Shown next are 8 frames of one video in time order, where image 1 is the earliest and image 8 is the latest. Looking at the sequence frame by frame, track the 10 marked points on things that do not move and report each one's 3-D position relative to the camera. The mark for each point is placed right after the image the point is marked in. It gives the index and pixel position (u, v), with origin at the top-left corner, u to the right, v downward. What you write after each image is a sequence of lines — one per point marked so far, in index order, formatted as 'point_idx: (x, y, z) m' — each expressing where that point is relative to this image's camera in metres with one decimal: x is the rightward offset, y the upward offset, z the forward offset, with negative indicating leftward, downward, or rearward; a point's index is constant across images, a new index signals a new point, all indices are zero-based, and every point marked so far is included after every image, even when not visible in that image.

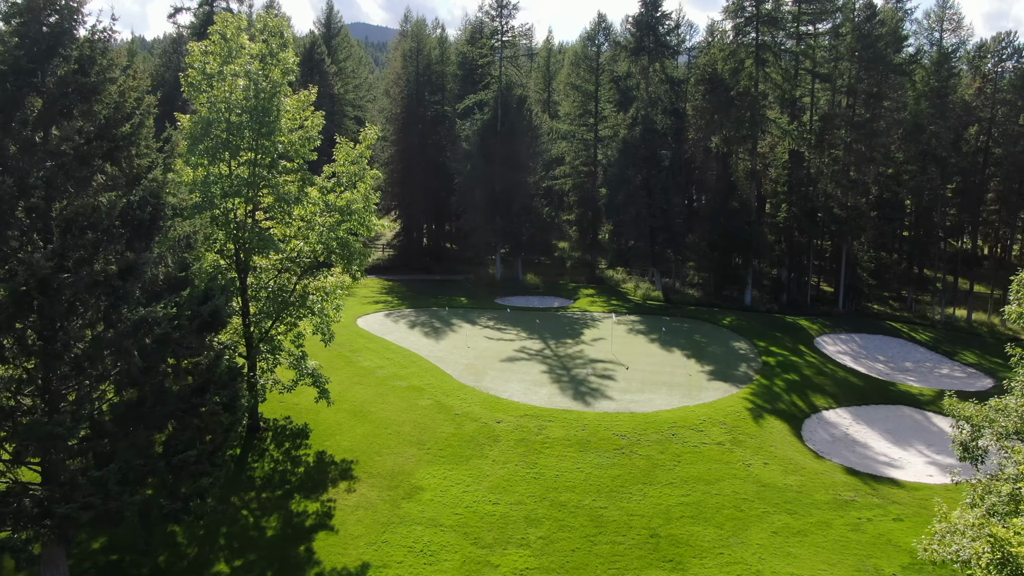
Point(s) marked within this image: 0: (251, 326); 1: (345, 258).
0: (-4.8, -0.7, +16.7) m
1: (-3.1, +0.6, +17.0) m
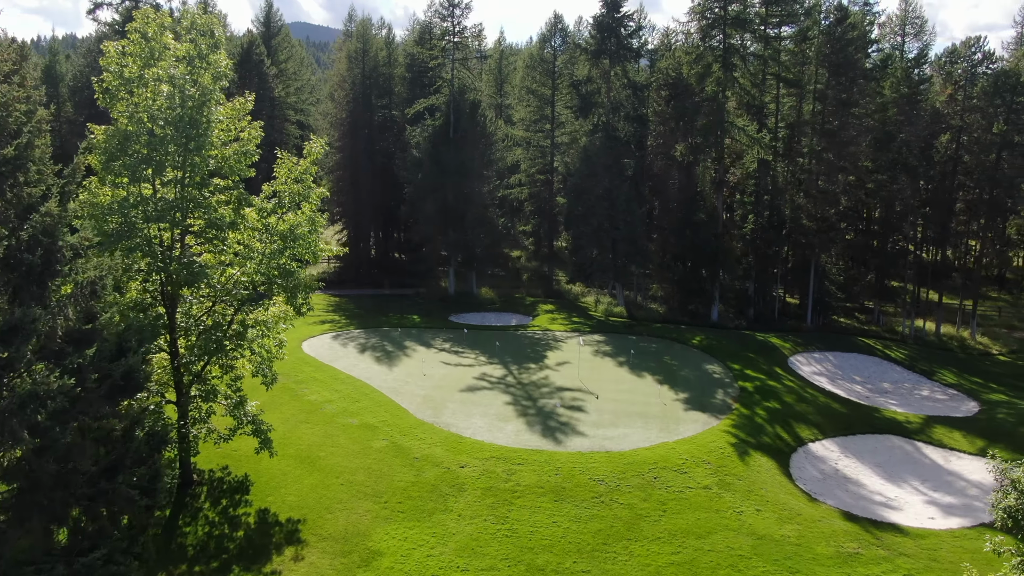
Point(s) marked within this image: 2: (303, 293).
0: (-5.4, -1.3, +14.6) m
1: (-3.7, 0.0, +15.0) m
2: (-3.5, -0.1, +15.1) m
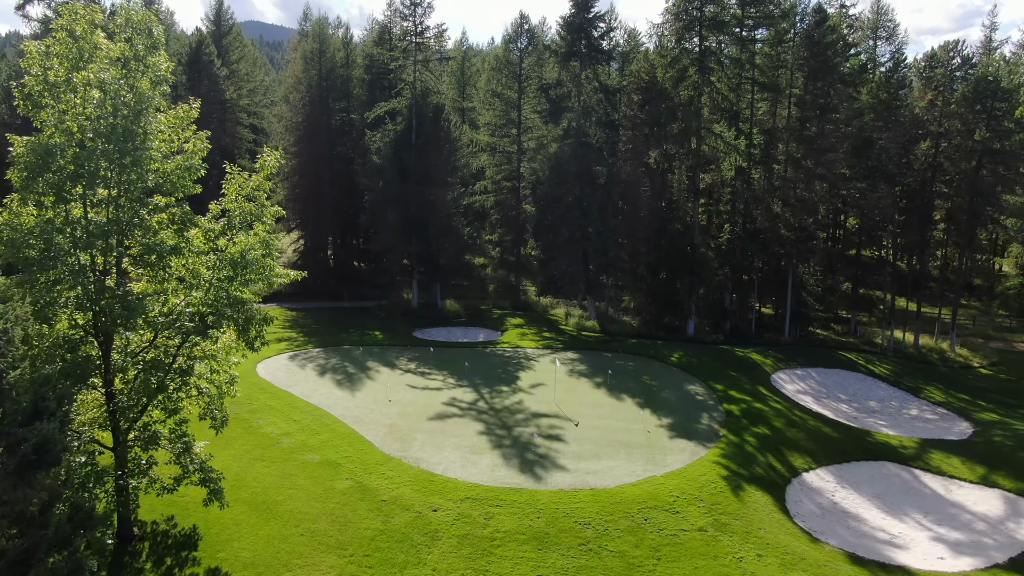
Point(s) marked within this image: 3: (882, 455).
0: (-5.6, -1.8, +12.9) m
1: (-4.0, -0.5, +13.3) m
2: (-3.8, -0.5, +13.5) m
3: (+7.8, -3.5, +18.9) m
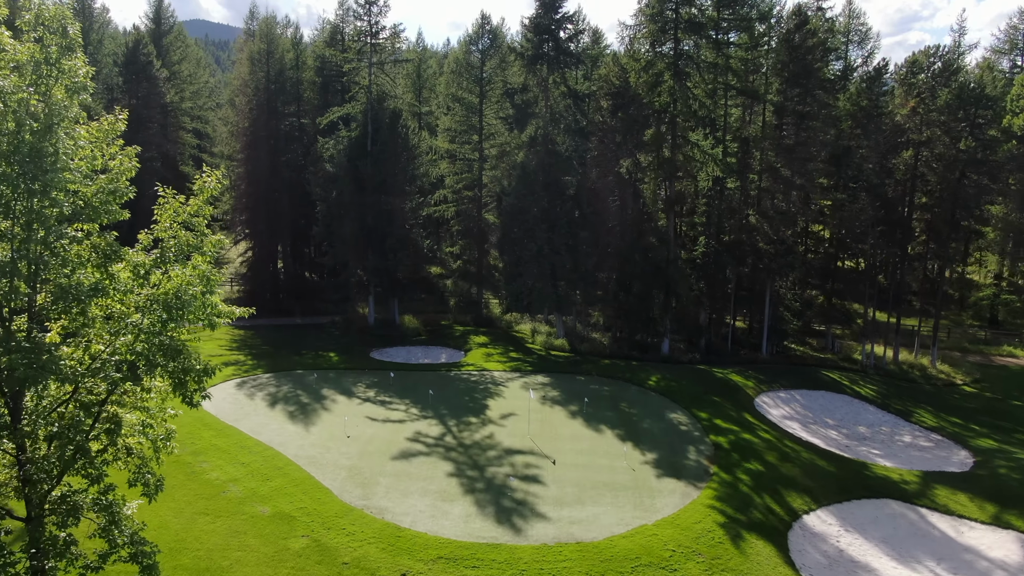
0: (-5.8, -2.4, +10.8) m
1: (-4.2, -1.0, +11.4) m
2: (-4.0, -1.1, +11.5) m
3: (+7.3, -4.0, +17.6) m
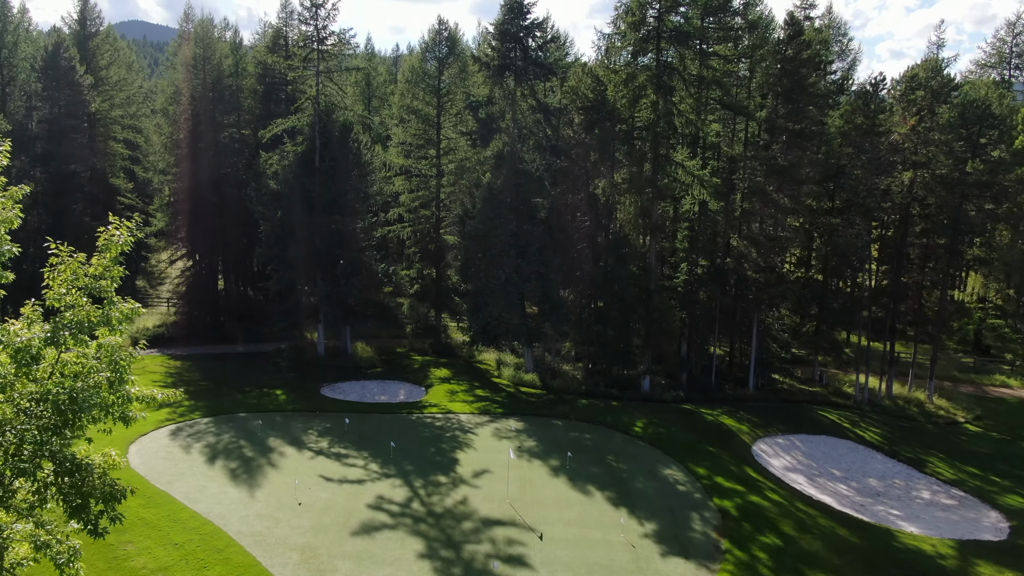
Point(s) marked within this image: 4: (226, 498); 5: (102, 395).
0: (-5.7, -3.2, +7.9) m
1: (-4.2, -1.9, +8.6) m
2: (-4.0, -2.0, +8.7) m
3: (+7.0, -4.8, +15.5) m
4: (-5.6, -4.1, +17.6) m
5: (-3.9, -1.1, +8.7) m
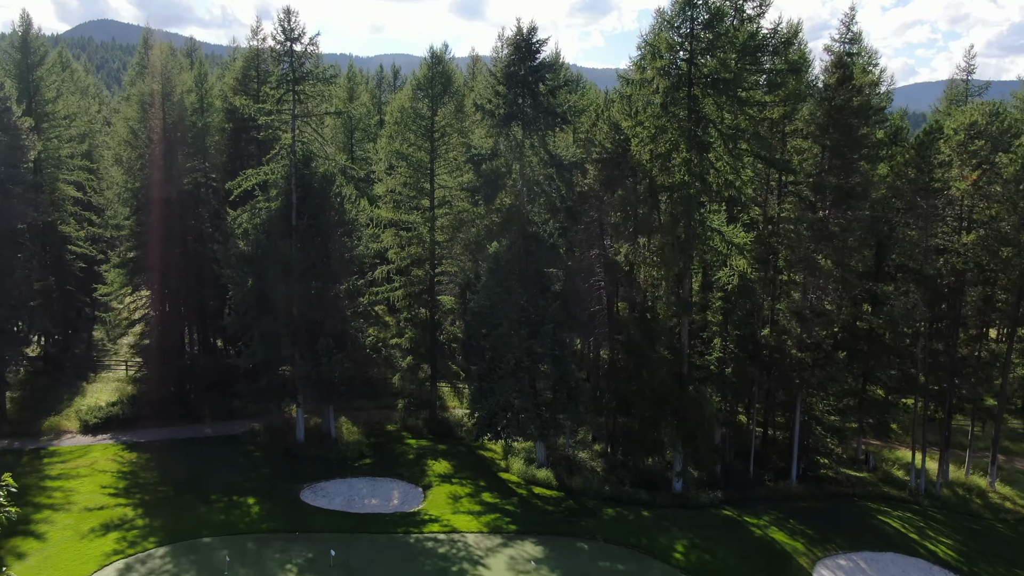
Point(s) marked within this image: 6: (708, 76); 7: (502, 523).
0: (-5.0, -5.3, +4.4) m
1: (-3.5, -4.0, +5.1) m
2: (-3.3, -4.0, +5.3) m
3: (+7.5, -6.8, +12.3) m
4: (-5.1, -6.2, +14.1) m
5: (-3.3, -3.1, +5.3) m
6: (+4.3, +4.6, +19.6) m
7: (-0.2, -5.1, +20.3) m
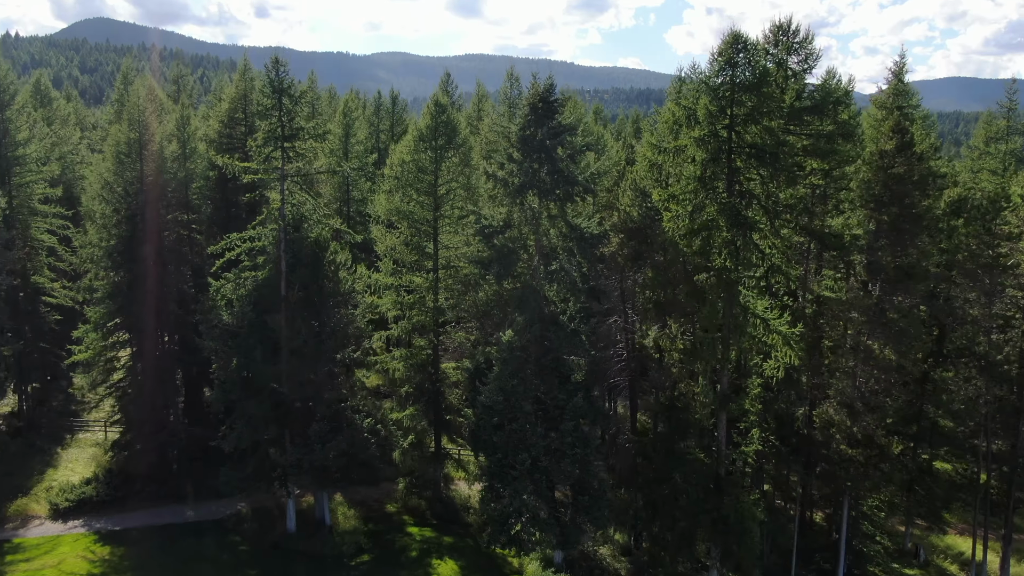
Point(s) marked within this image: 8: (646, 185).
0: (-4.6, -7.3, +2.1) m
1: (-3.1, -5.9, +2.8) m
2: (-2.9, -6.0, +2.9) m
3: (+7.8, -8.7, +10.0) m
4: (-4.8, -8.1, +11.8) m
5: (-2.9, -5.1, +2.9) m
6: (+4.6, +2.7, +17.3) m
7: (+0.1, -7.0, +18.0) m
8: (+2.8, +2.2, +19.4) m
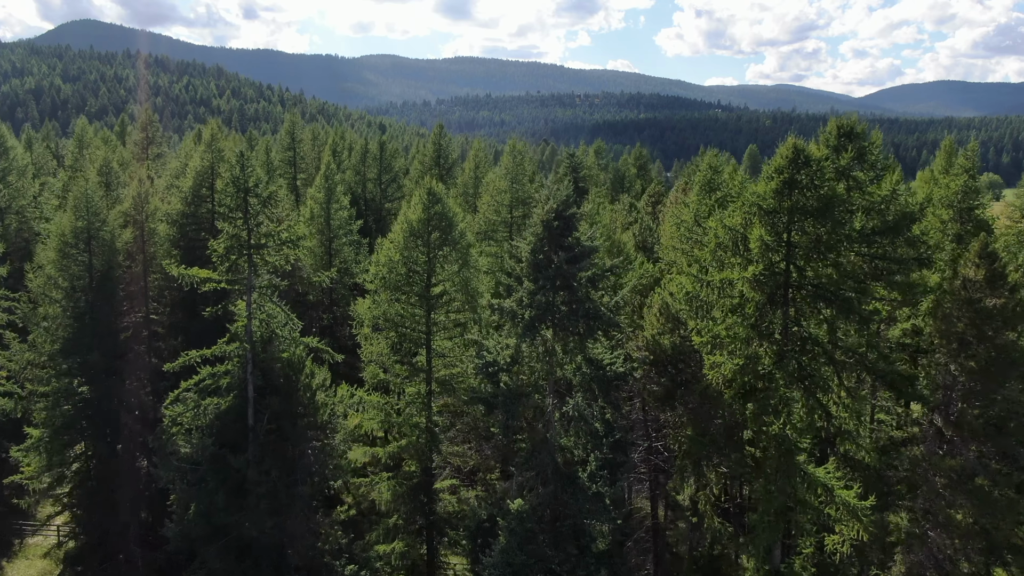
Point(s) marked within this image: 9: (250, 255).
0: (-4.3, -9.9, -1.1) m
1: (-2.8, -8.5, -0.4) m
2: (-2.6, -8.6, -0.2) m
3: (+8.1, -11.3, +6.9) m
4: (-4.5, -10.7, +8.6) m
5: (-2.6, -7.7, -0.3) m
6: (+4.8, +0.1, +14.2) m
7: (+0.3, -9.7, +14.8) m
8: (+3.0, -0.4, +16.3) m
9: (-5.5, +0.9, +19.0) m
